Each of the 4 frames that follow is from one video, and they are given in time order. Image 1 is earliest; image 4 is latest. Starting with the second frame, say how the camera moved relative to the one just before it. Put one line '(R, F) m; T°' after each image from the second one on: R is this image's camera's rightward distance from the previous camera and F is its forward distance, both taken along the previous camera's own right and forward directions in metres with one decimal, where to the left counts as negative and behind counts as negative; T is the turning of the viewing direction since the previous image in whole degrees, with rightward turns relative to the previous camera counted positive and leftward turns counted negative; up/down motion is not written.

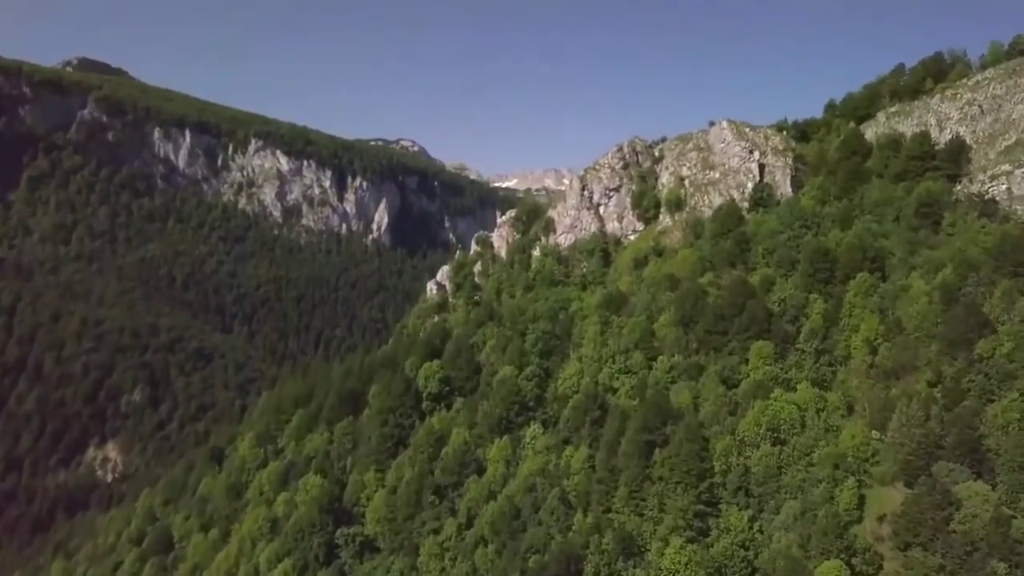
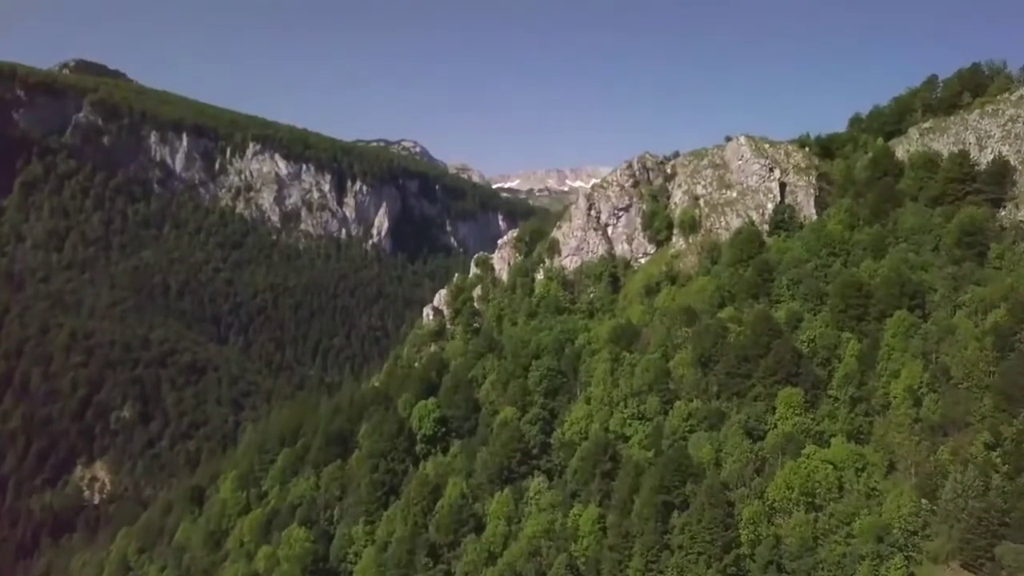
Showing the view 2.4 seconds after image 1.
(0.0, +6.9) m; 0°
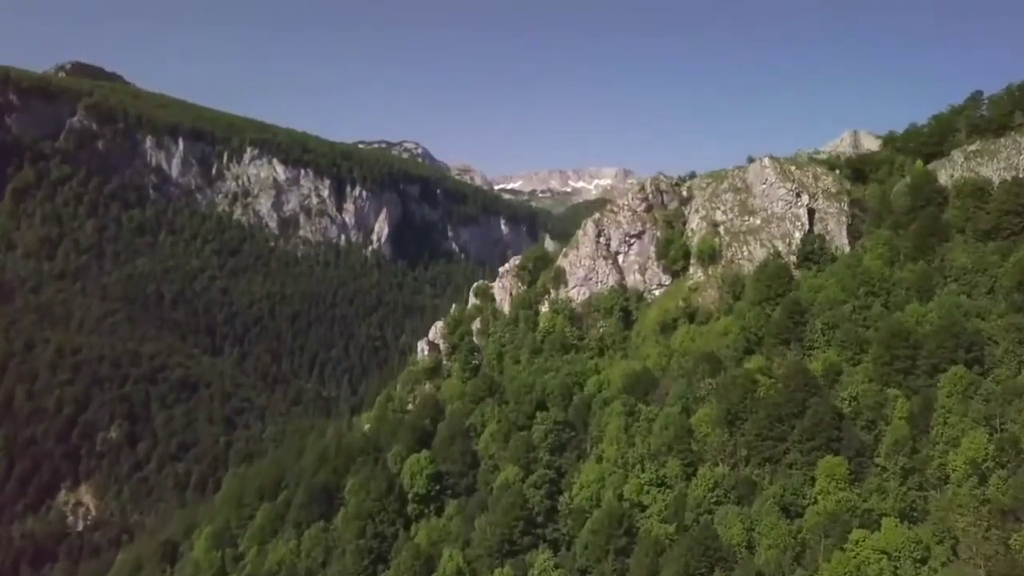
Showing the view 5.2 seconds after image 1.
(0.0, +8.0) m; 0°
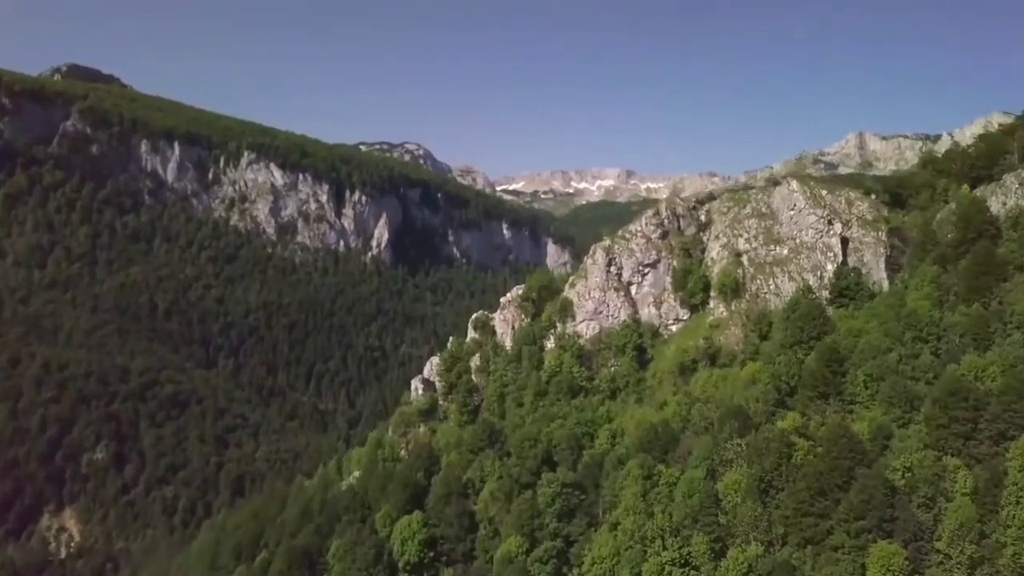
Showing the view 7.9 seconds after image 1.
(0.0, +7.7) m; 0°
